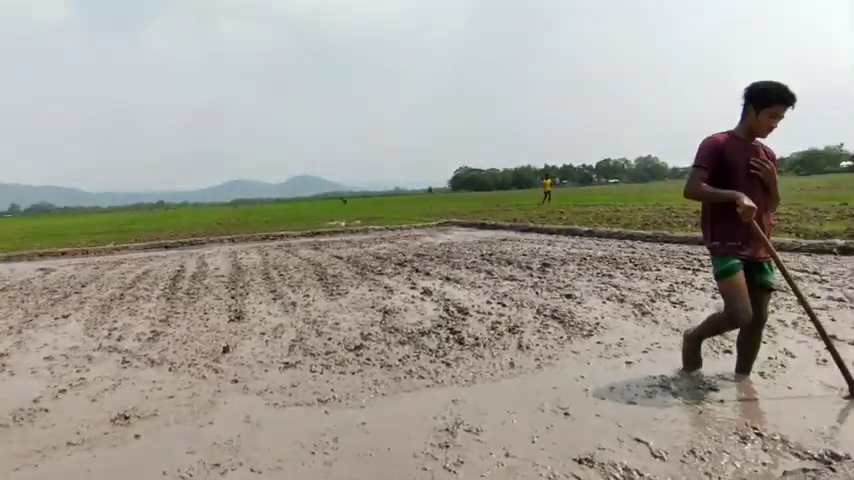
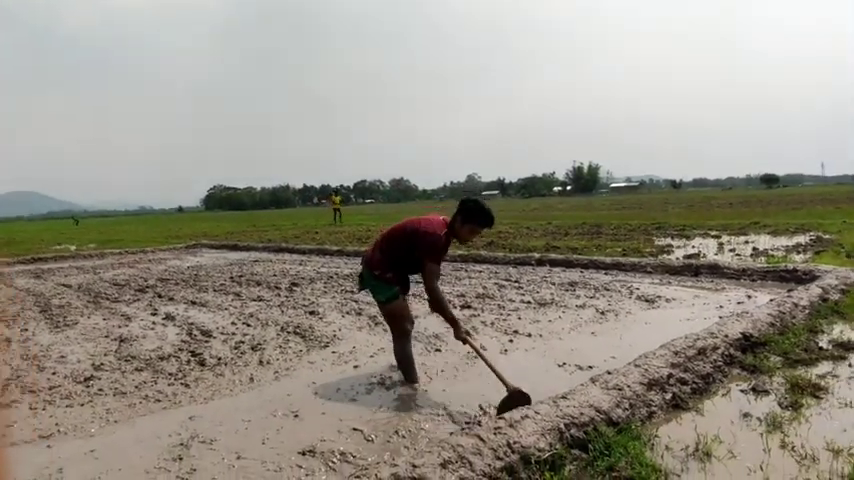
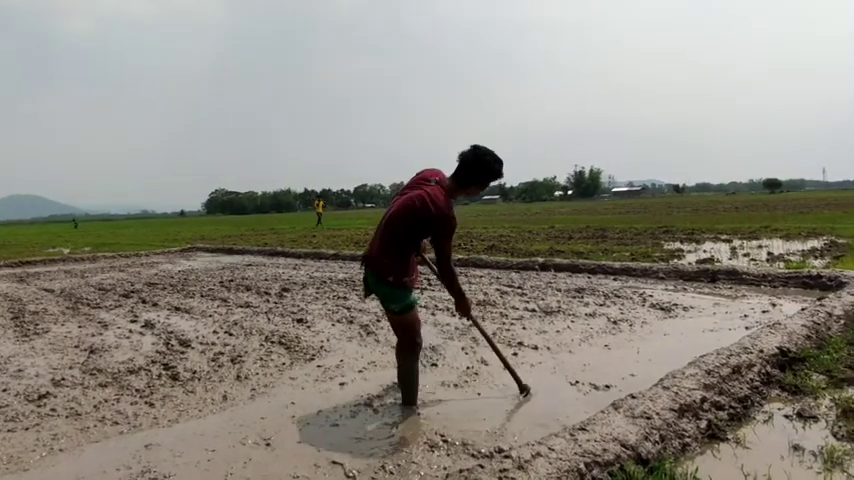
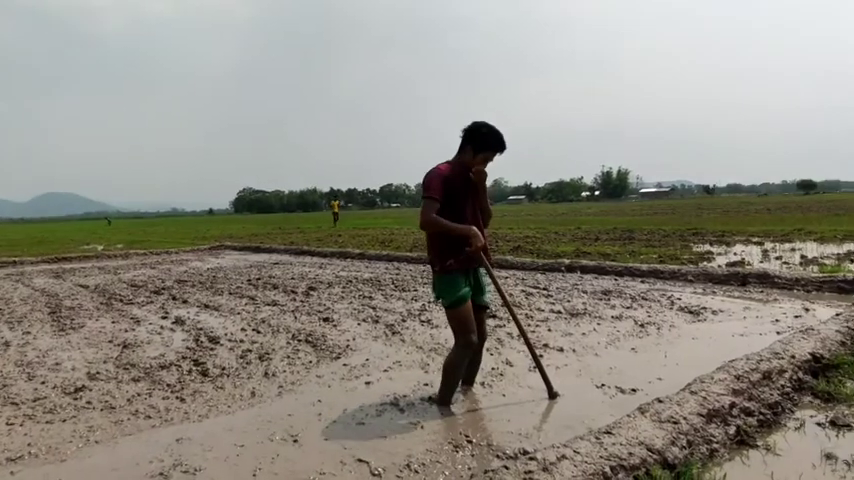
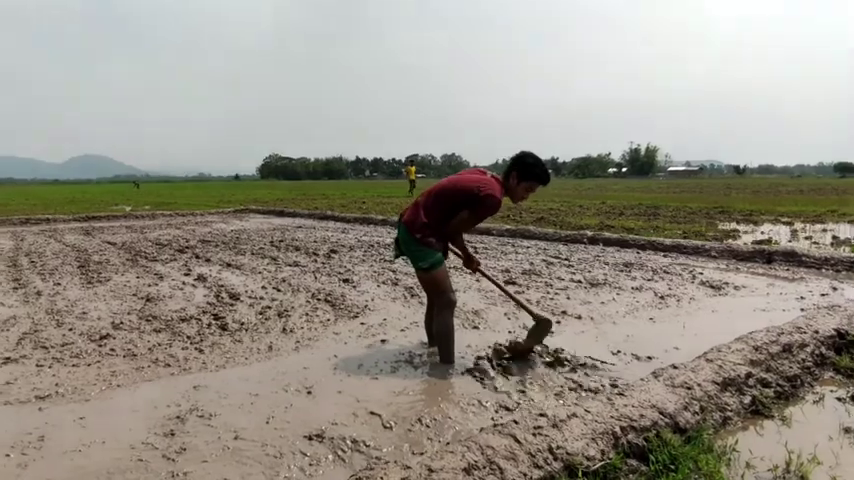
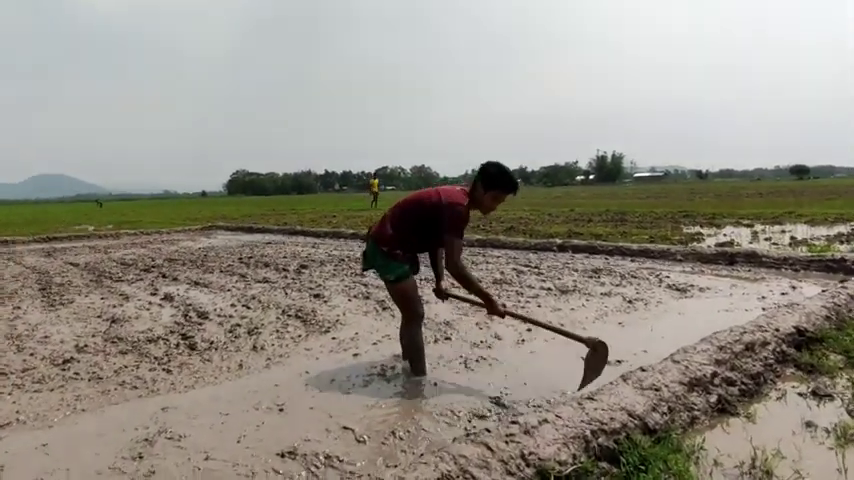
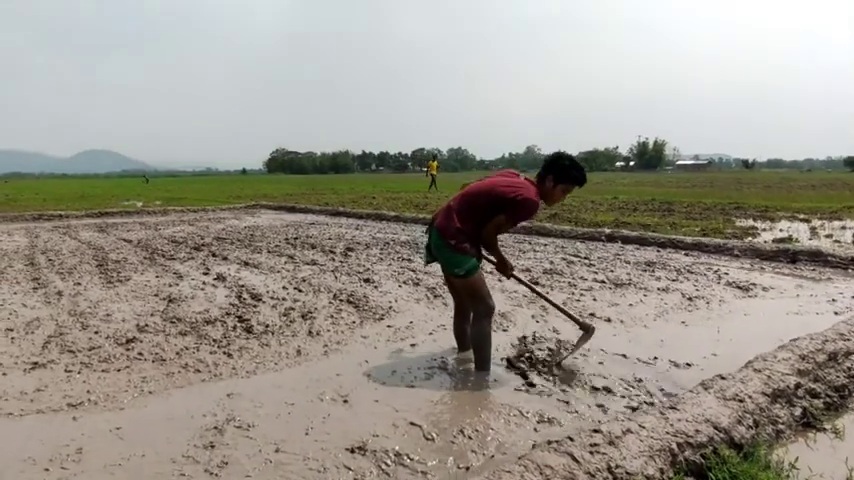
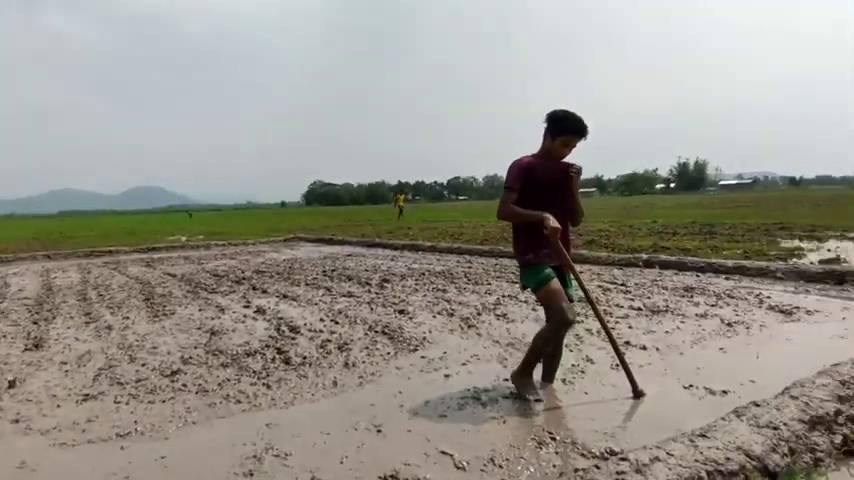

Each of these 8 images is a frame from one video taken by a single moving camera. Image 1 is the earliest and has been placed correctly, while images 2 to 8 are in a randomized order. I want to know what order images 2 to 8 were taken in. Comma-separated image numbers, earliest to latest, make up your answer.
8, 4, 3, 2, 6, 5, 7
